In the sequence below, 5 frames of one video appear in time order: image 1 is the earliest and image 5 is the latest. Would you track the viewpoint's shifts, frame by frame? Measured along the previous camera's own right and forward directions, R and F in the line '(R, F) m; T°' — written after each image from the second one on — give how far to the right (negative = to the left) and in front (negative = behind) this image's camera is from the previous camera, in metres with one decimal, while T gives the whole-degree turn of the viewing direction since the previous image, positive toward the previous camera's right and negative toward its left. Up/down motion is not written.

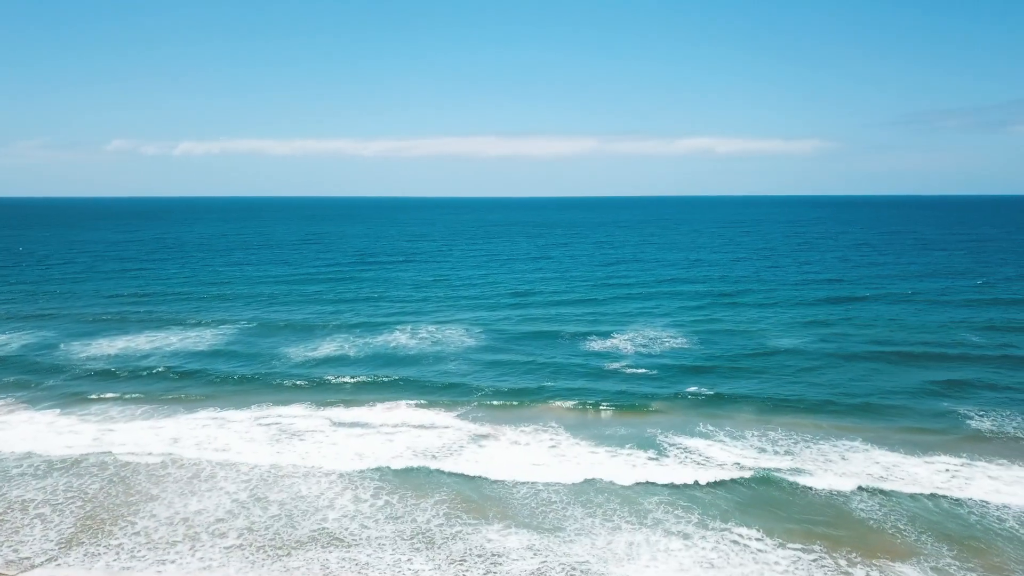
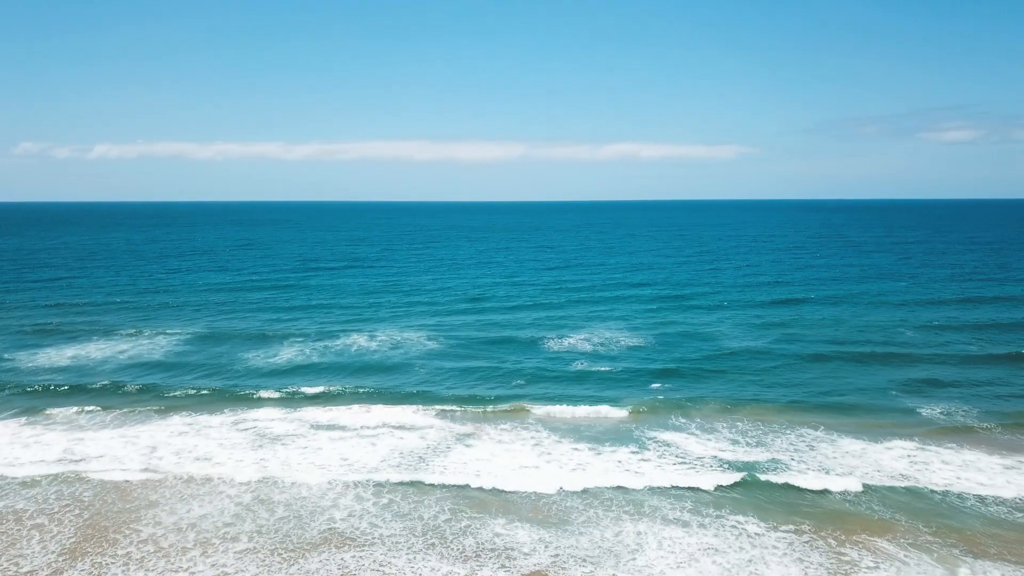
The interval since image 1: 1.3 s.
(+0.9, -0.3) m; -1°
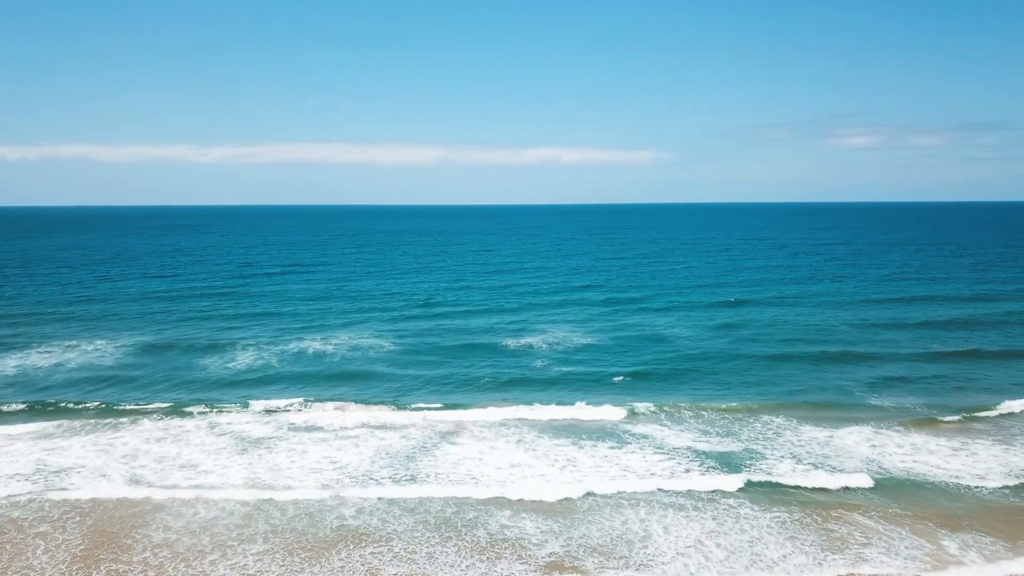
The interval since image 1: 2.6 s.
(-0.7, -0.1) m; +4°
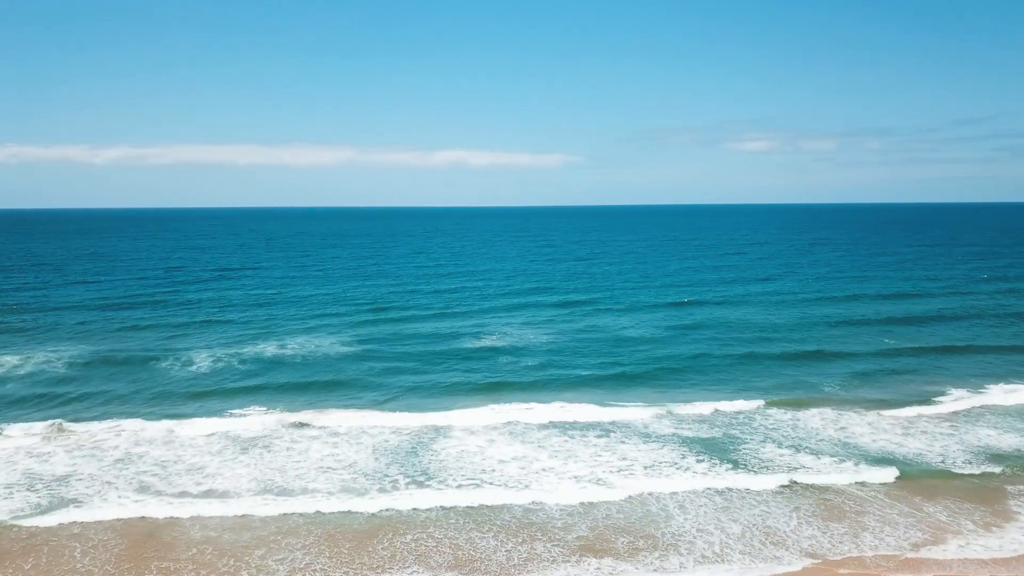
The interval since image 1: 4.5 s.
(-1.0, -0.1) m; +4°
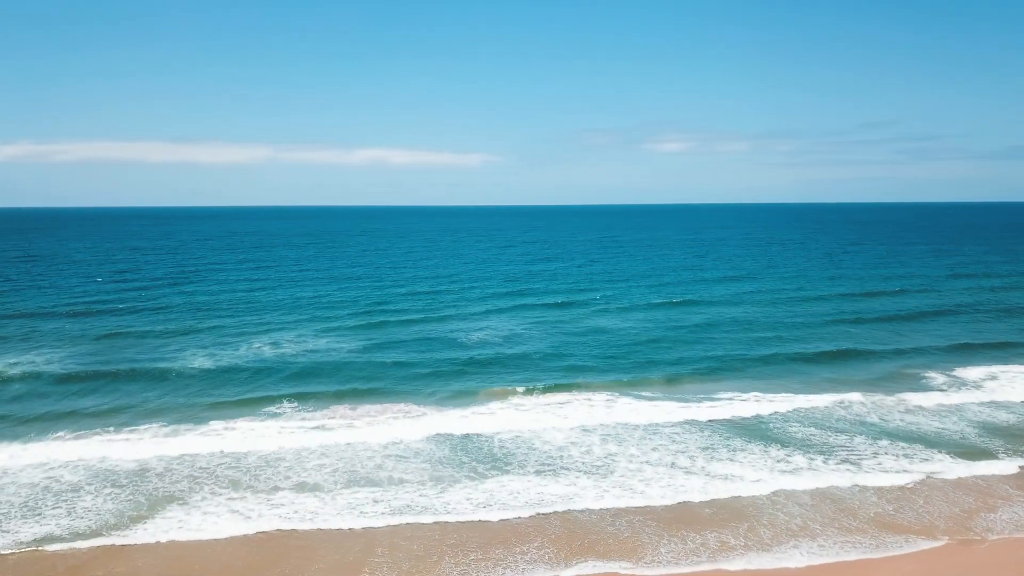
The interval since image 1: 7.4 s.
(-1.6, -0.2) m; +1°
